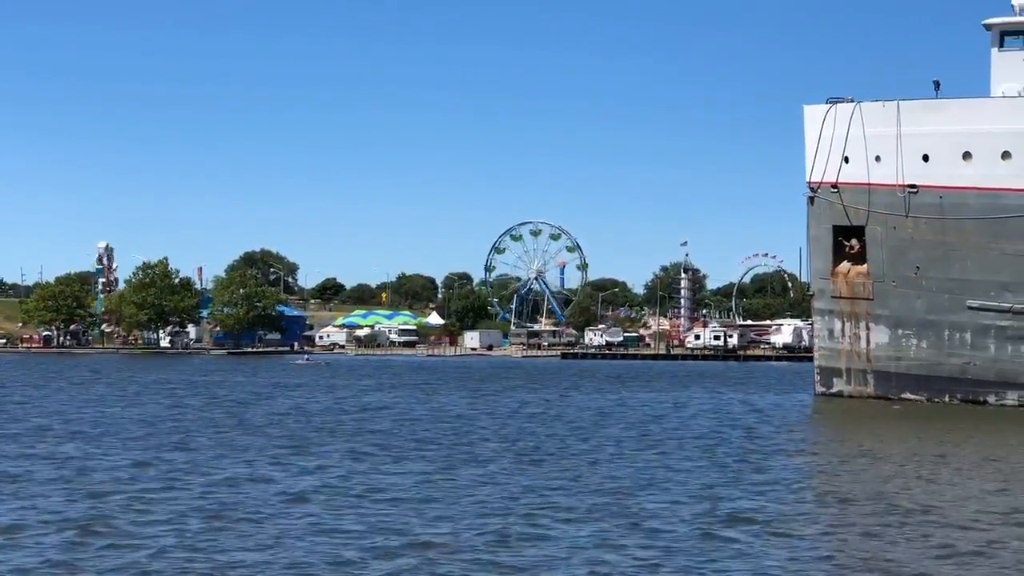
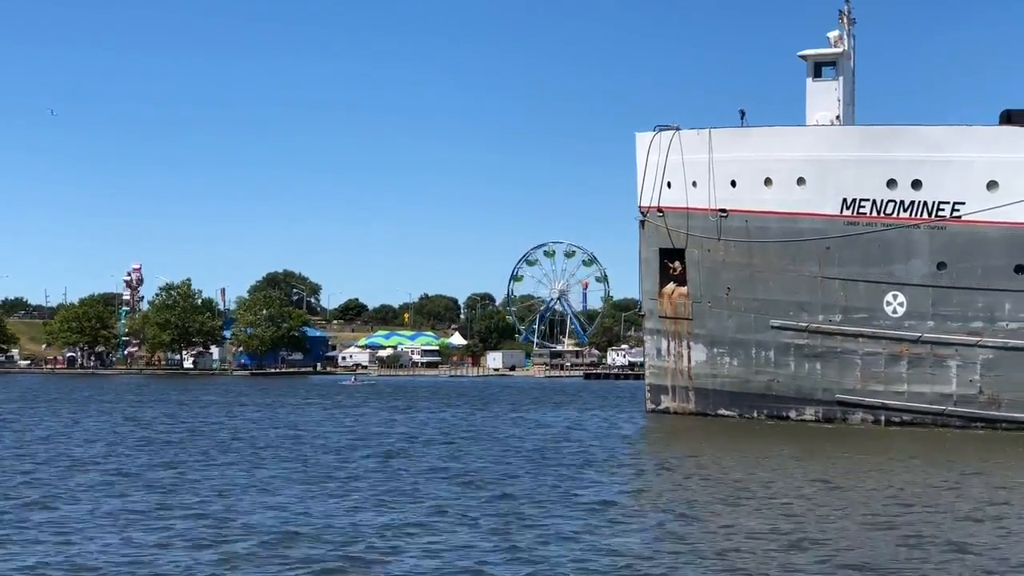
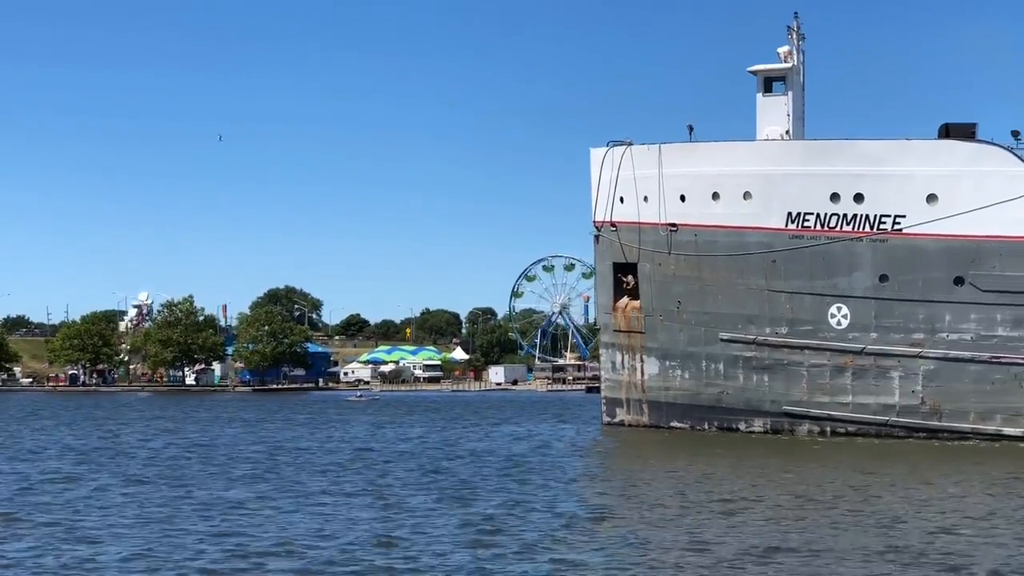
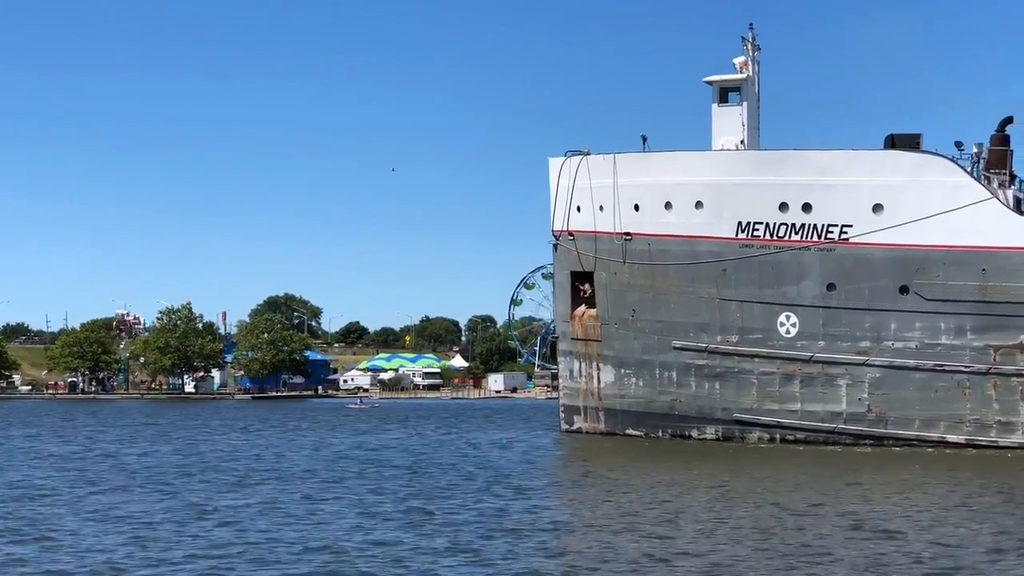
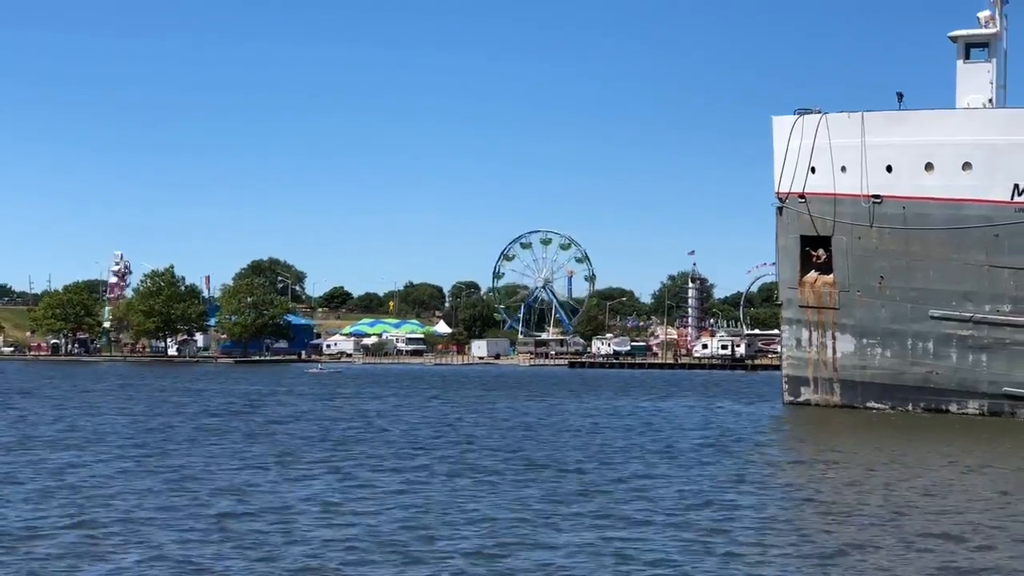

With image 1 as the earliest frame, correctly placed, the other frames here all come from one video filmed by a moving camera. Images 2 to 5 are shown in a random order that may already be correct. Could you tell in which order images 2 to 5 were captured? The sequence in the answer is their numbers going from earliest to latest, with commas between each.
5, 2, 3, 4
